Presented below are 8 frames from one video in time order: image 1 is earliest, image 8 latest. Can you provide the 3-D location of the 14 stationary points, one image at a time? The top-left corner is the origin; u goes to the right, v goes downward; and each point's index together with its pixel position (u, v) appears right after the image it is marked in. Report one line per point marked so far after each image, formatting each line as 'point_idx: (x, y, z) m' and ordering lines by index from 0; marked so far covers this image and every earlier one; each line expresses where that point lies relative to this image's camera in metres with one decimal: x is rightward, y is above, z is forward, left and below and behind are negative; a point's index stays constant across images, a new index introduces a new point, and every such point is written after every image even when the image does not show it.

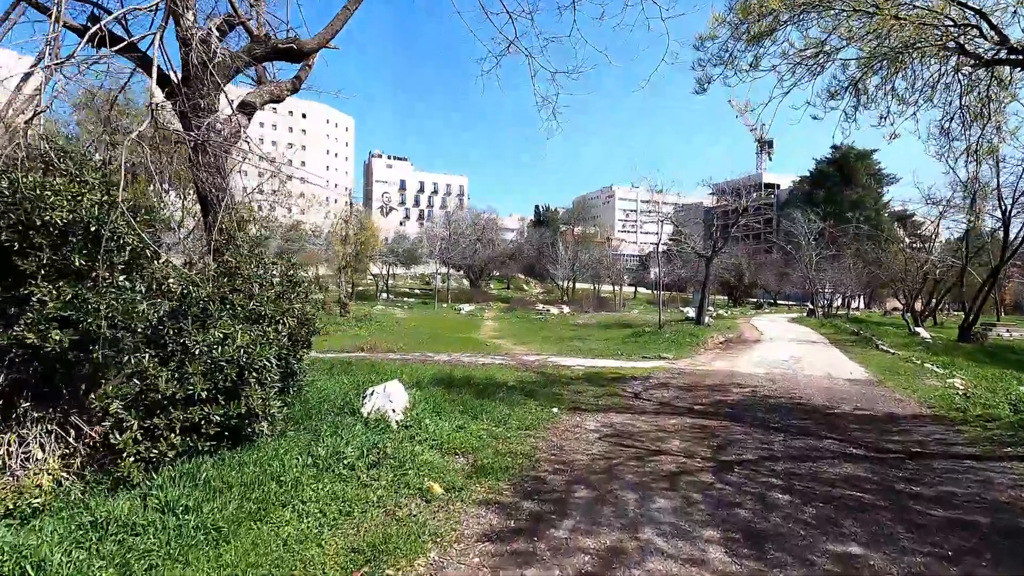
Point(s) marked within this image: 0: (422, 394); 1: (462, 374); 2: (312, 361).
0: (-1.2, -1.5, +7.4) m
1: (-1.0, -1.7, +10.6) m
2: (-4.1, -1.6, +11.2) m
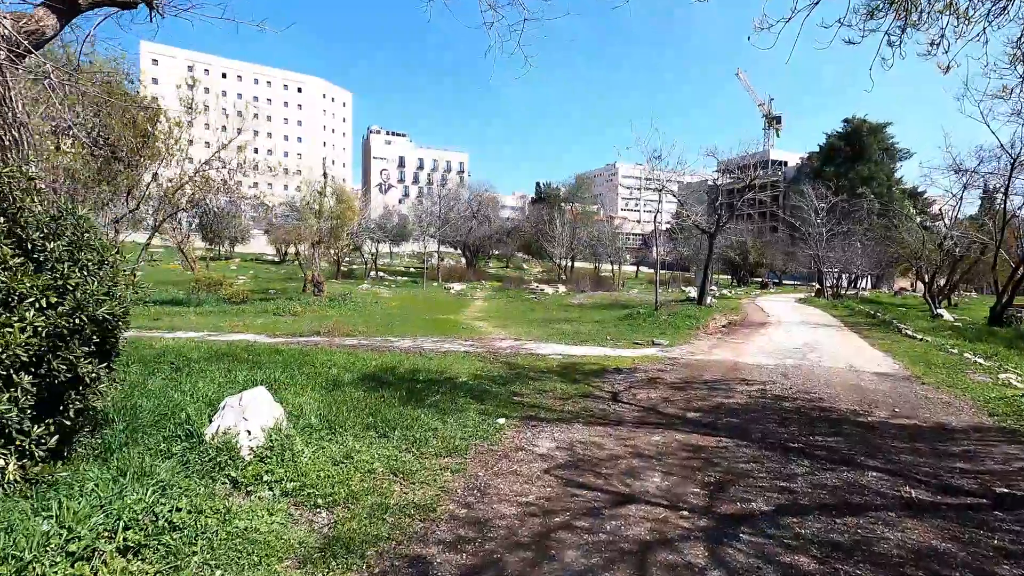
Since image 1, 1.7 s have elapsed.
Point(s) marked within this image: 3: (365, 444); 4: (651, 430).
0: (-2.0, -1.2, +5.6) m
1: (-1.7, -1.3, +8.8) m
2: (-4.8, -1.1, +9.4) m
3: (-1.3, -1.3, +4.6) m
4: (+1.4, -1.5, +5.5) m
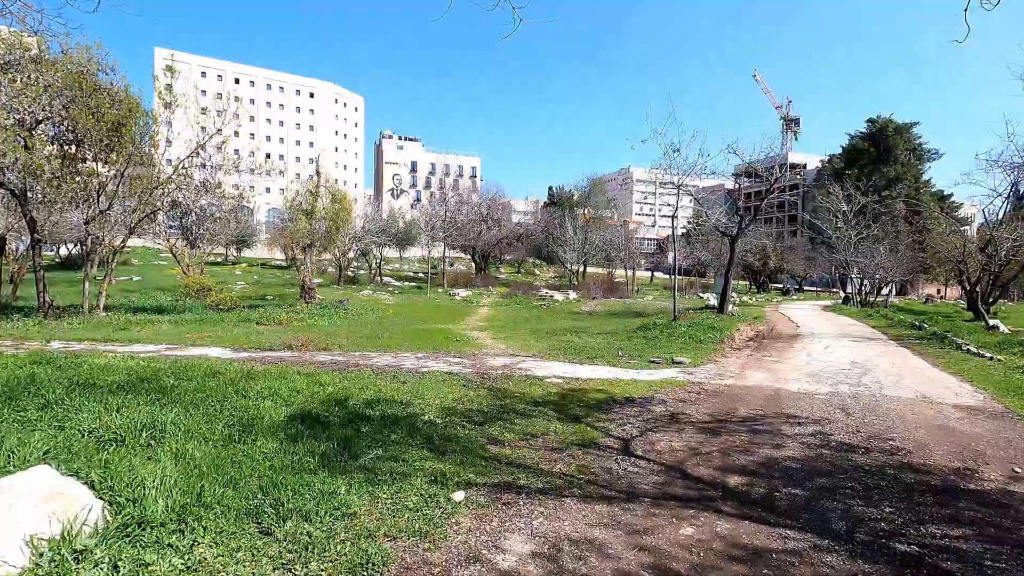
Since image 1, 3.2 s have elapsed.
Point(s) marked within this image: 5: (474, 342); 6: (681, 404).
0: (-2.2, -1.3, +3.9) m
1: (-1.9, -1.4, +7.1) m
2: (-5.0, -1.3, +7.8) m
3: (-1.6, -1.4, +2.9) m
4: (+1.2, -1.6, +3.7) m
5: (-1.0, -1.5, +14.8) m
6: (+2.3, -1.6, +7.2) m
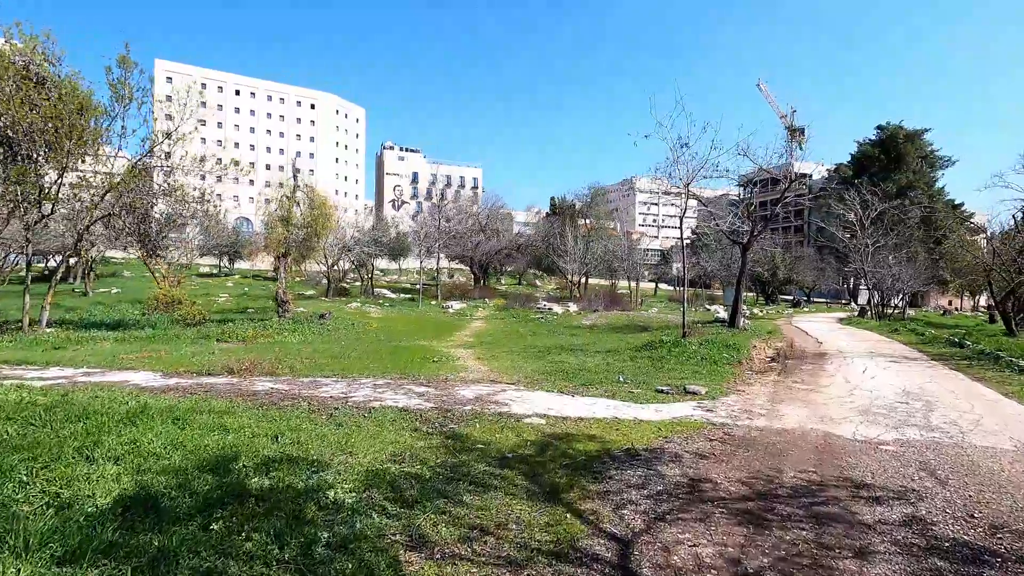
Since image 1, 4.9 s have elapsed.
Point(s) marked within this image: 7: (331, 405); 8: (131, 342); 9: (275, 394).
0: (-2.7, -1.3, +2.0) m
1: (-2.3, -1.6, +5.2) m
2: (-5.4, -1.4, +5.9) m
3: (-2.0, -1.5, +1.0) m
4: (+0.7, -1.6, +1.8) m
5: (-1.4, -1.8, +12.9) m
6: (+1.9, -1.7, +5.3) m
7: (-2.7, -1.7, +7.8) m
8: (-10.6, -1.5, +14.9) m
9: (-3.8, -1.7, +8.6) m
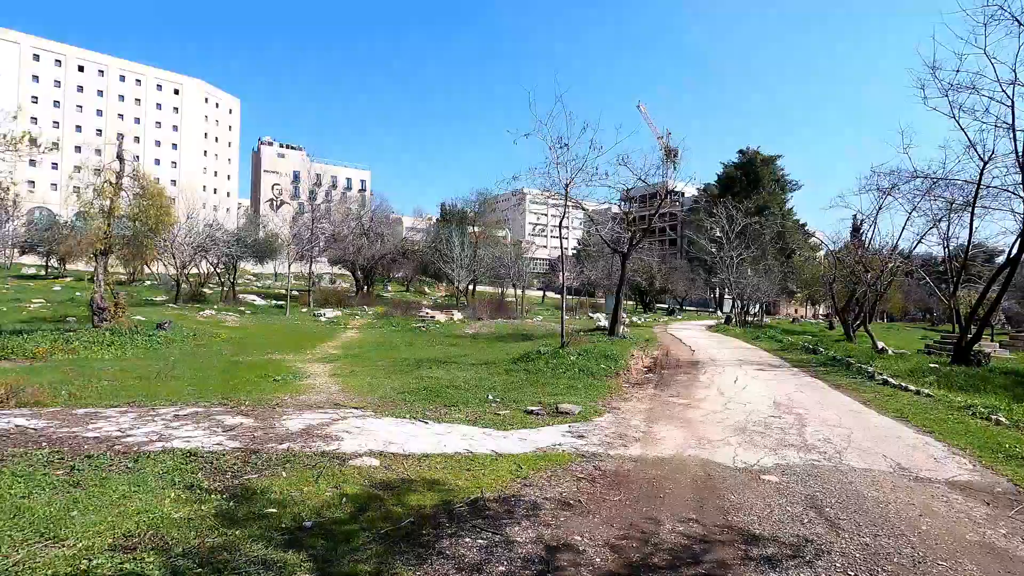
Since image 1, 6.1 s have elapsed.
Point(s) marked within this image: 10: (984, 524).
0: (-3.4, -1.3, 0.0) m
1: (-3.6, -1.6, +3.2) m
2: (-6.8, -1.4, +3.3) m
3: (-2.5, -1.4, -0.9) m
4: (0.0, -1.6, +0.5) m
5: (-4.3, -1.9, +11.0) m
6: (+0.4, -1.7, +4.1) m
7: (-4.6, -1.7, +5.8) m
8: (-13.7, -1.5, +11.1) m
9: (-5.8, -1.7, +6.3) m
10: (+3.6, -1.8, +4.1) m
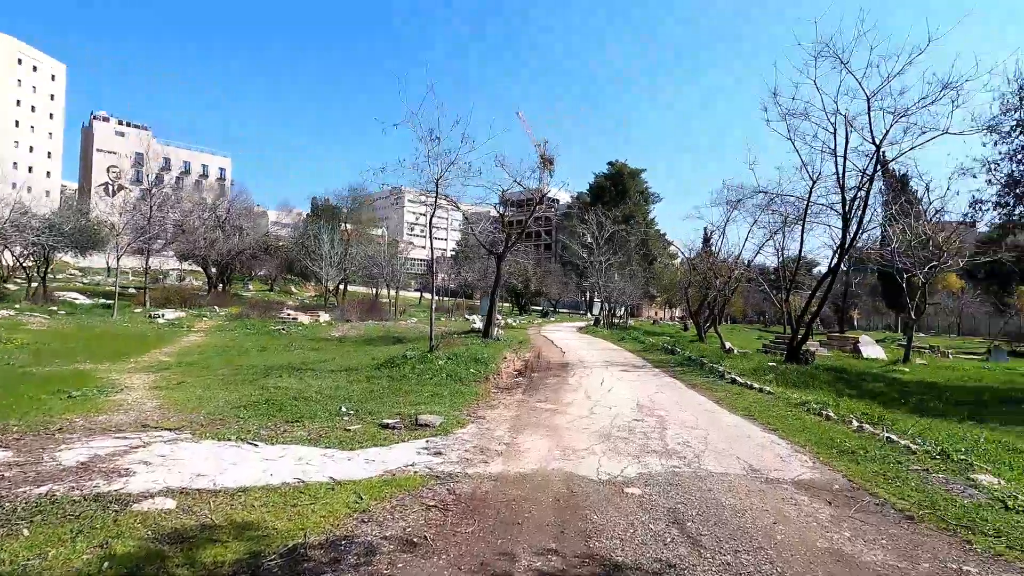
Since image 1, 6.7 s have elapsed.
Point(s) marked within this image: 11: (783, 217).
0: (-3.5, -1.2, -1.4) m
1: (-4.4, -1.5, +1.6) m
2: (-7.5, -1.3, +1.0) m
3: (-2.4, -1.4, -2.1) m
4: (-0.3, -1.6, -0.2) m
5: (-6.8, -1.8, +9.1) m
6: (-0.7, -1.7, +3.4) m
7: (-5.9, -1.6, +3.9) m
8: (-16.0, -1.3, +7.1) m
9: (-7.2, -1.6, +4.2) m
10: (+2.4, -1.8, +4.1) m
11: (+9.3, +2.5, +18.5) m
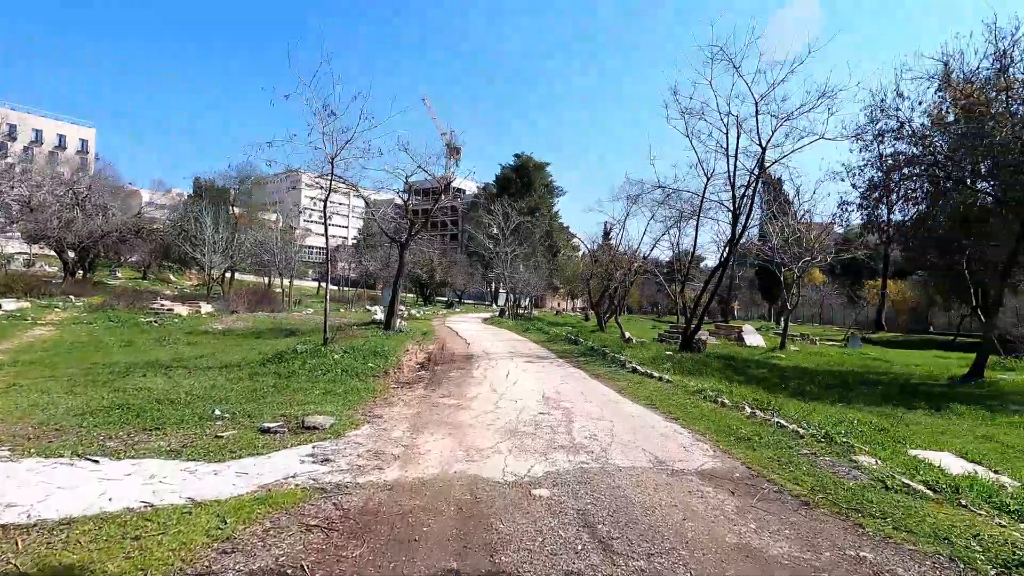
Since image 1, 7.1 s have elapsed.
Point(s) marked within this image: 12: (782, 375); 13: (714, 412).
0: (-3.1, -1.2, -2.4) m
1: (-4.6, -1.4, +0.4) m
2: (-7.6, -1.2, -0.7) m
3: (-2.0, -1.4, -2.9) m
4: (-0.2, -1.6, -0.7) m
5: (-8.3, -1.6, +7.3) m
6: (-1.3, -1.6, +2.9) m
7: (-6.5, -1.5, +2.4) m
8: (-17.0, -1.1, +3.8) m
9: (-7.8, -1.5, +2.4) m
10: (+1.7, -1.7, +4.0) m
11: (+6.0, +2.7, +19.3) m
12: (+6.7, -2.2, +13.3) m
13: (+2.9, -1.8, +7.6) m
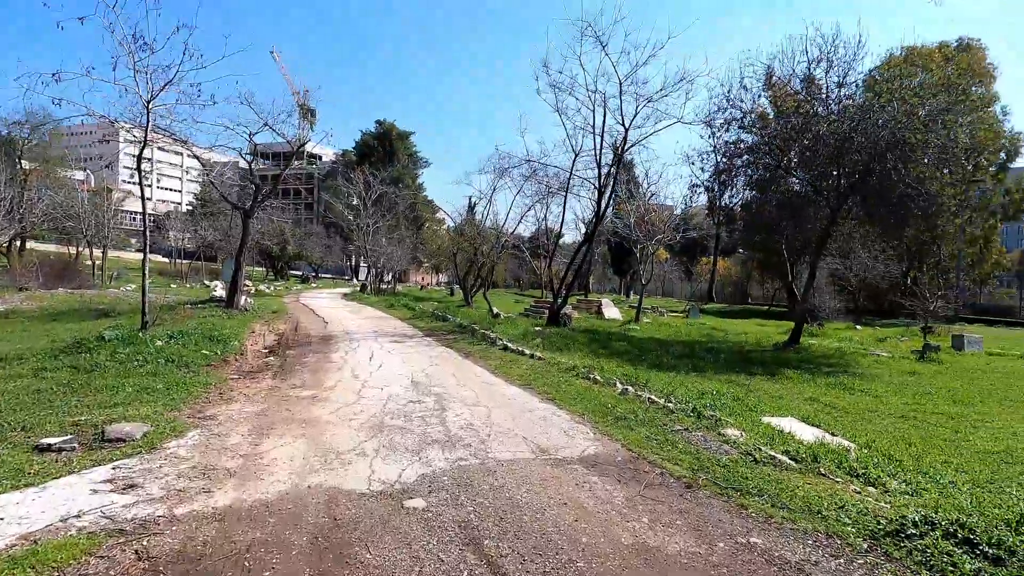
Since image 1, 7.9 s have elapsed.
0: (-2.2, -1.4, -3.7) m
1: (-4.4, -1.5, -1.3) m
2: (-6.9, -1.3, -3.2) m
3: (-1.0, -1.5, -3.9) m
4: (+0.1, -1.7, -1.3) m
5: (-9.6, -1.4, +4.4) m
6: (-1.7, -1.6, +1.9) m
7: (-6.7, -1.5, +0.1) m
8: (-17.2, -1.0, -1.2) m
9: (-8.0, -1.4, -0.2) m
10: (+0.8, -1.6, +3.8) m
11: (+1.2, +3.6, +19.4) m
12: (+3.4, -1.6, +14.1) m
13: (+1.1, -1.4, +7.5) m
